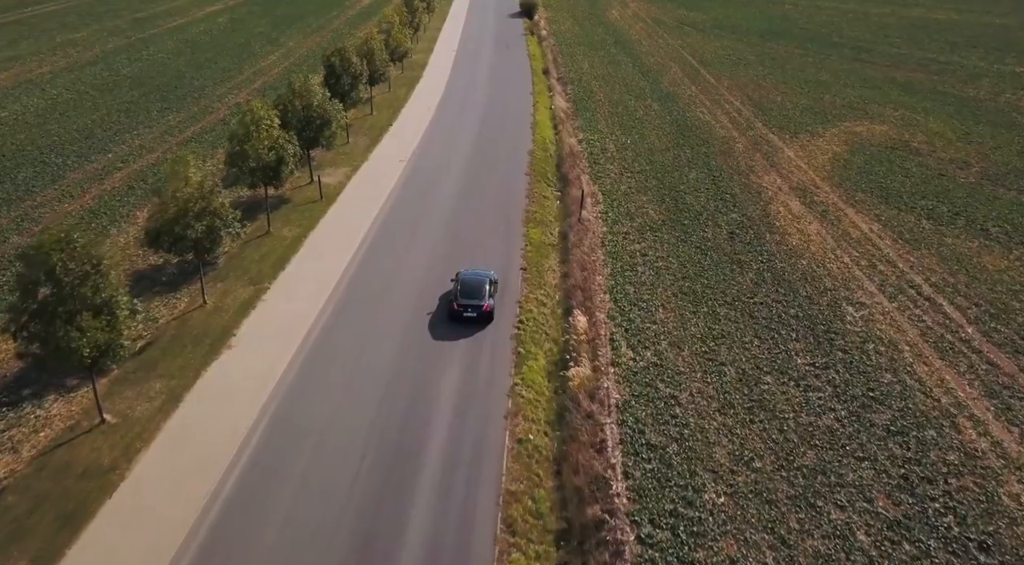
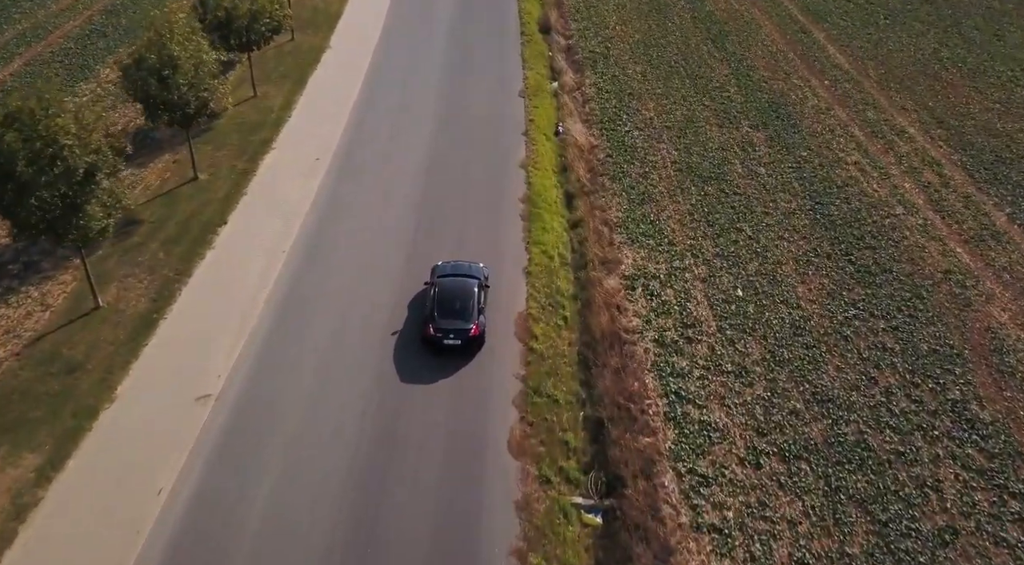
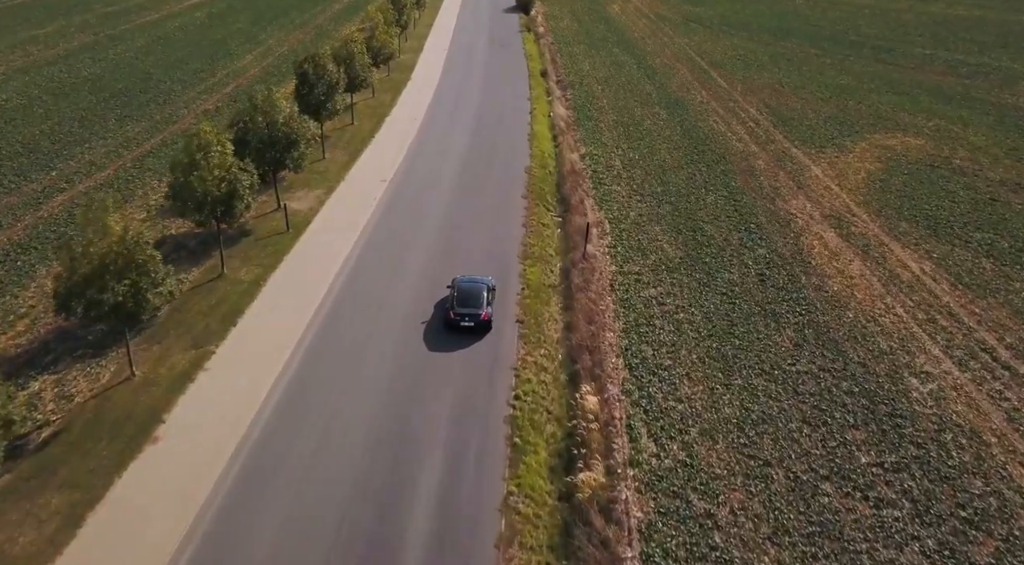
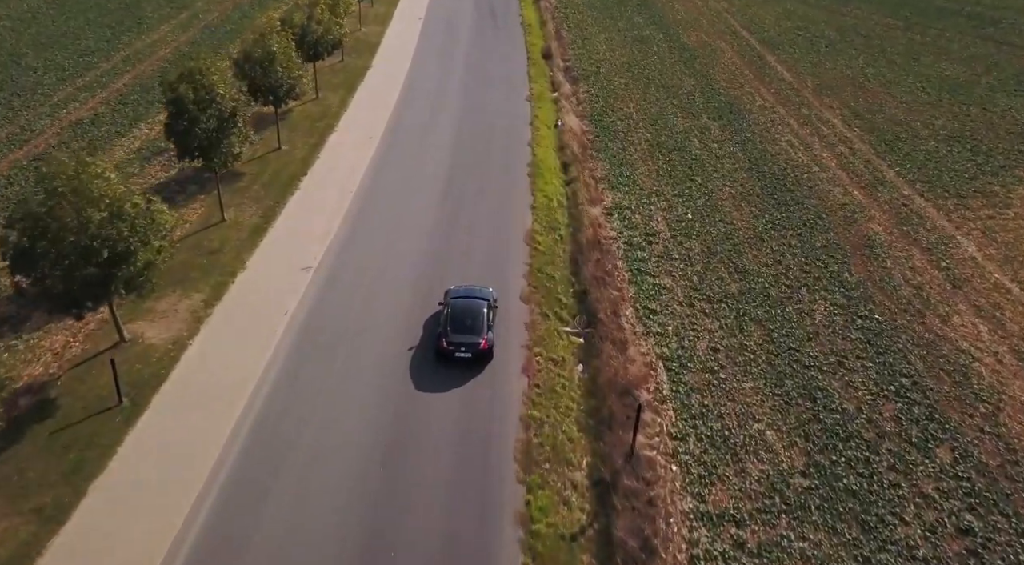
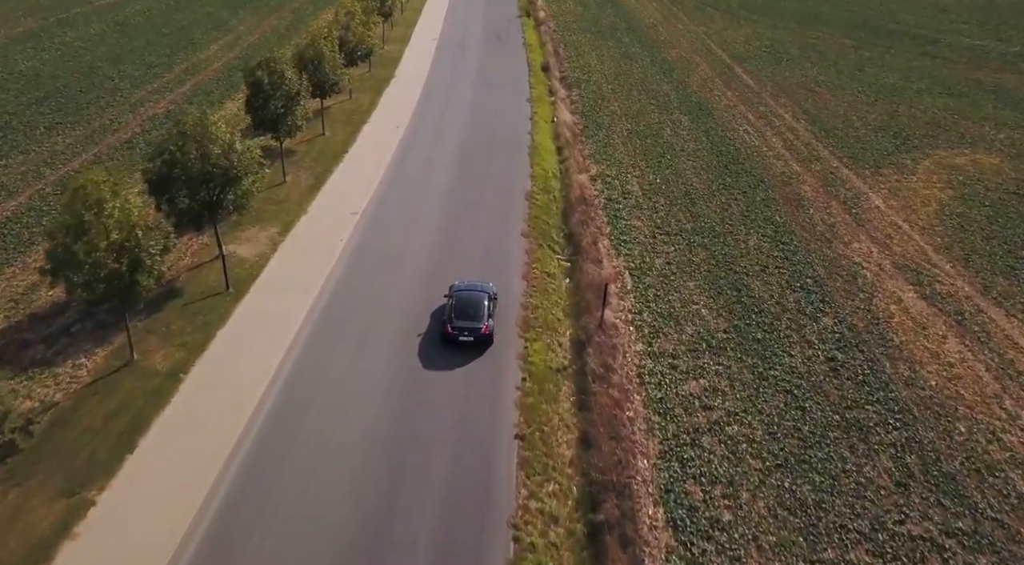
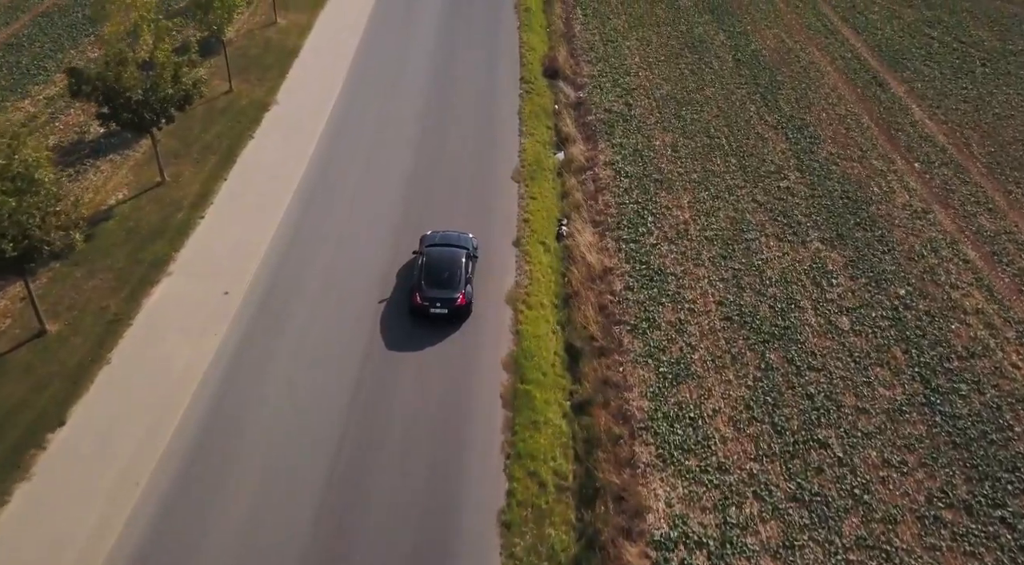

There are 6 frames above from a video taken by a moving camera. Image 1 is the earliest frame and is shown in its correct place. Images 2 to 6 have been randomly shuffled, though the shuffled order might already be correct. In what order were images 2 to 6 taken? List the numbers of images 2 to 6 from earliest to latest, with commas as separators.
3, 5, 4, 2, 6
